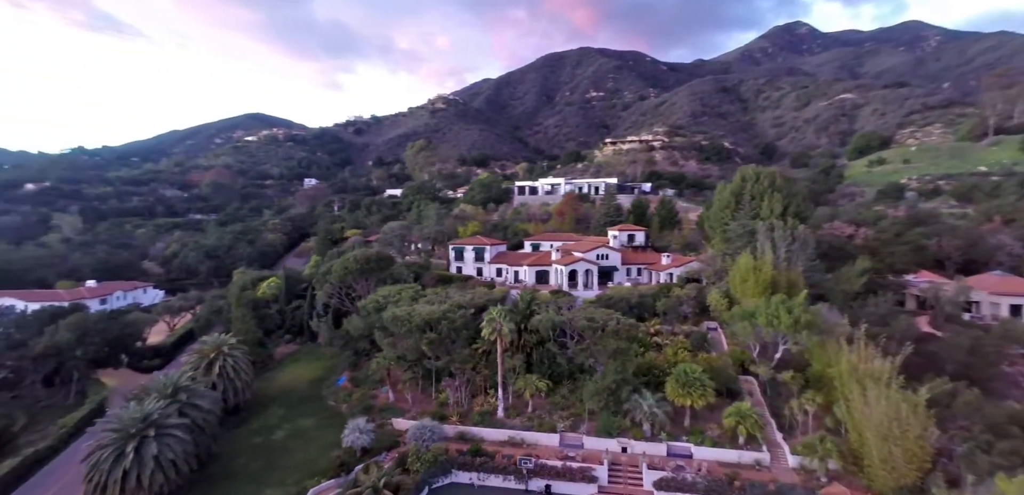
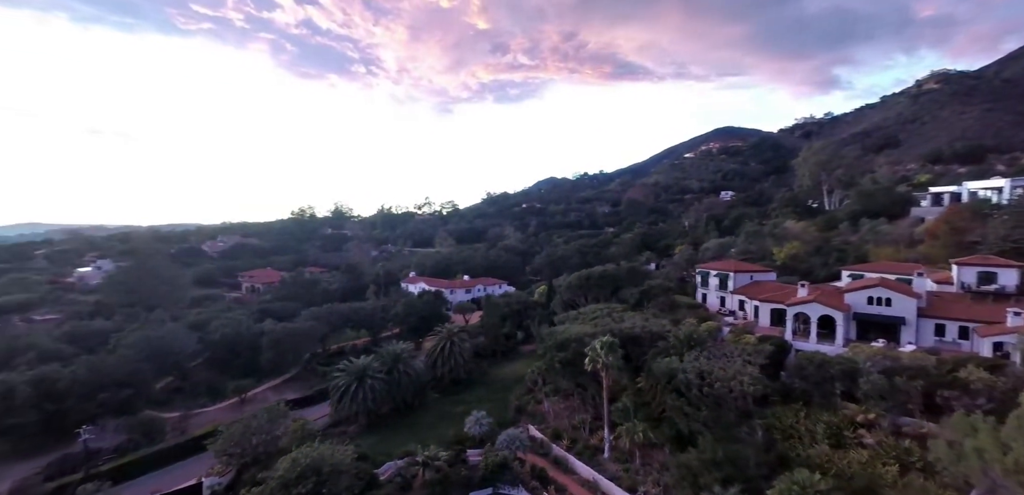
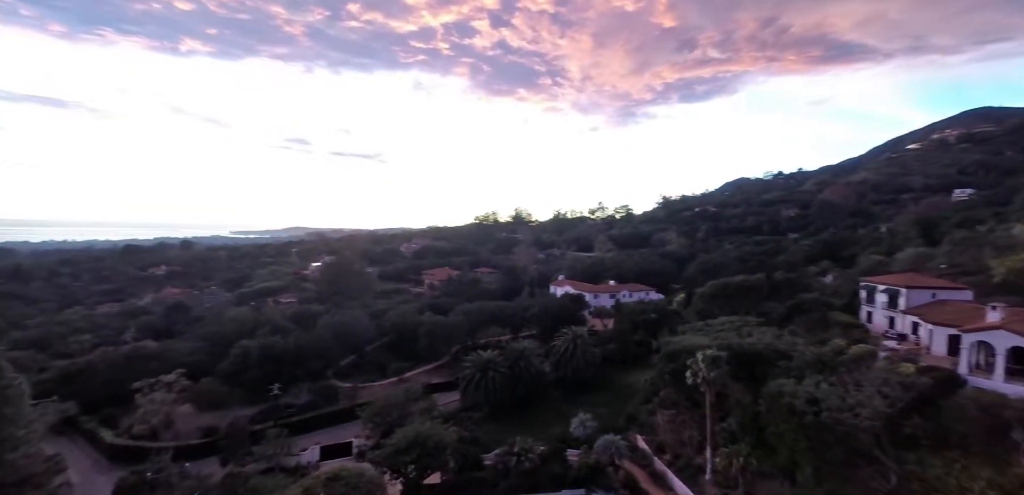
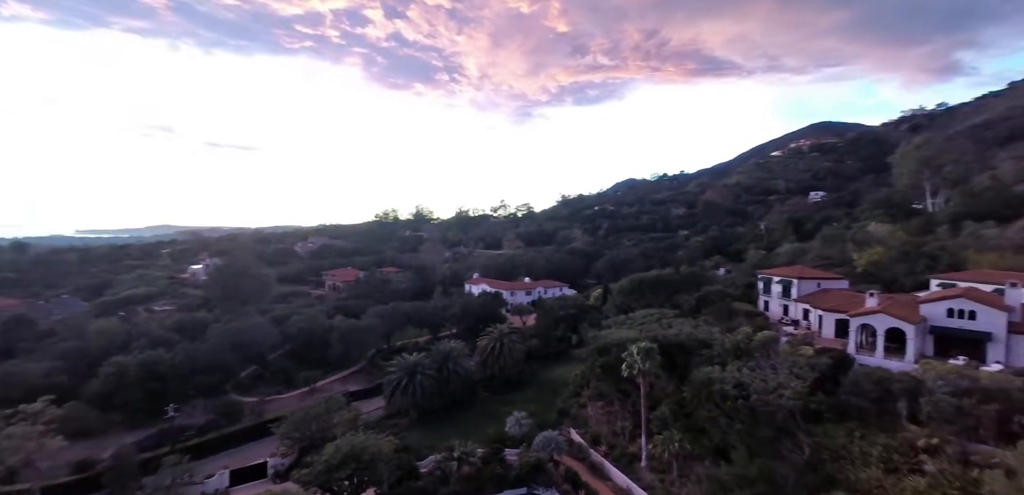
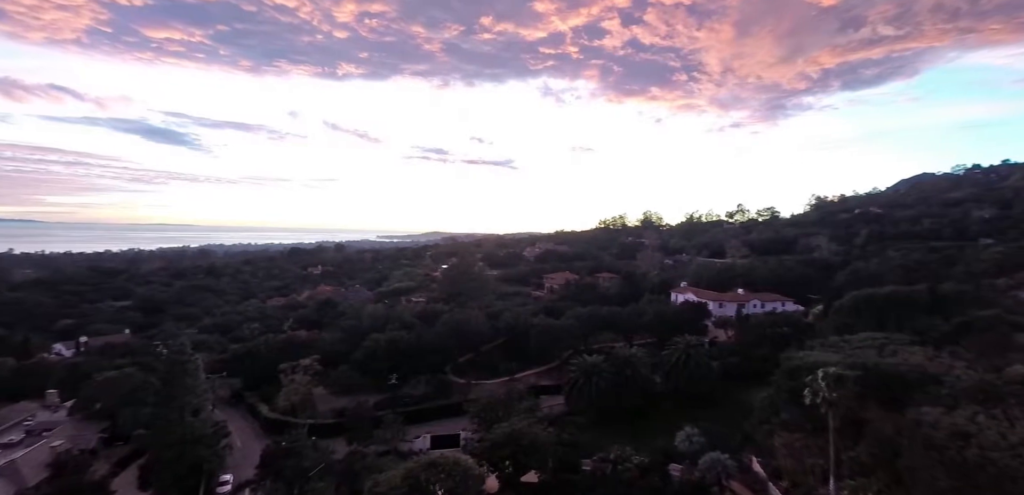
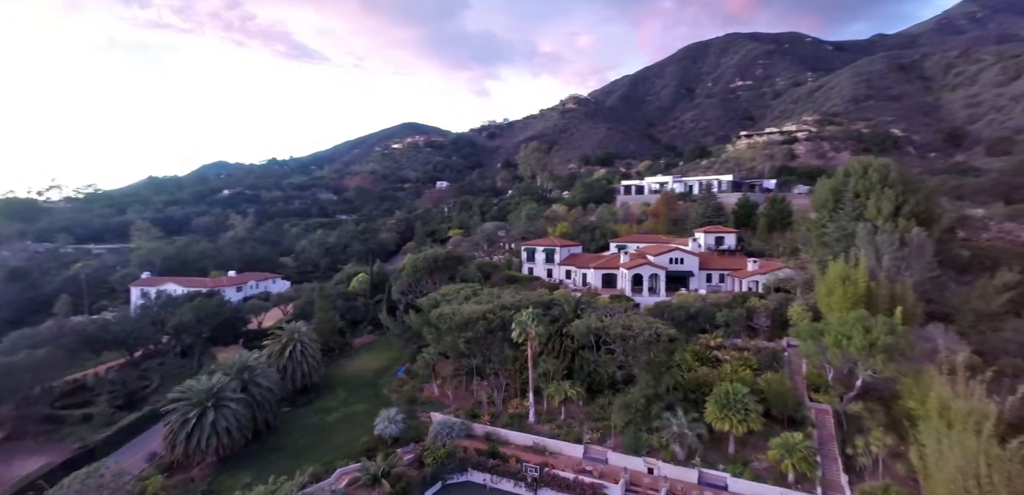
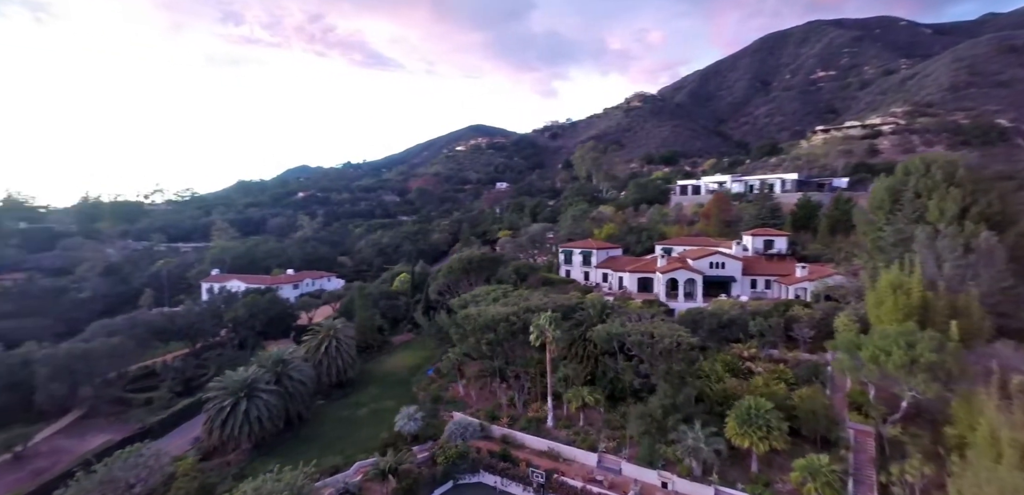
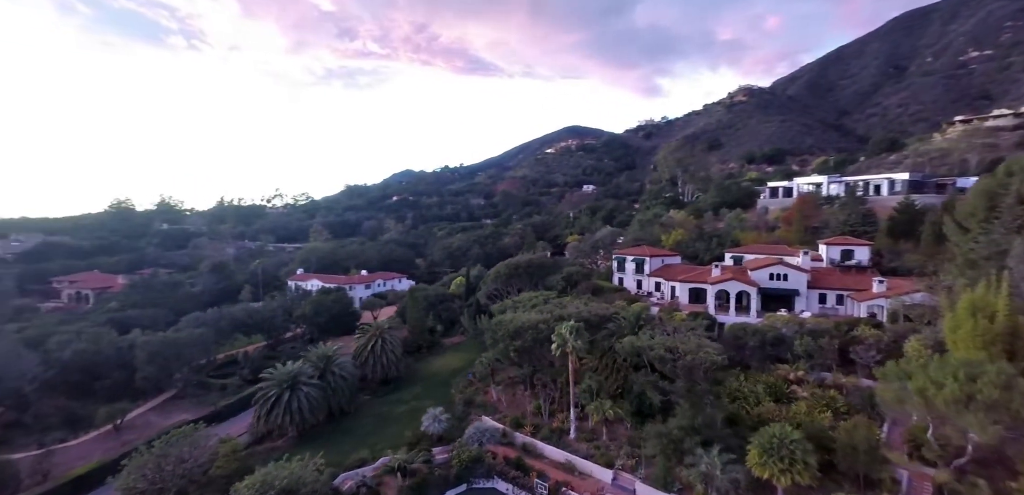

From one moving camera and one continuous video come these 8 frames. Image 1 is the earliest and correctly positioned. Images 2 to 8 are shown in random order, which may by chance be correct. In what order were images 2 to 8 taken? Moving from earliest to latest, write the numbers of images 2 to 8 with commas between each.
6, 7, 8, 2, 4, 3, 5
